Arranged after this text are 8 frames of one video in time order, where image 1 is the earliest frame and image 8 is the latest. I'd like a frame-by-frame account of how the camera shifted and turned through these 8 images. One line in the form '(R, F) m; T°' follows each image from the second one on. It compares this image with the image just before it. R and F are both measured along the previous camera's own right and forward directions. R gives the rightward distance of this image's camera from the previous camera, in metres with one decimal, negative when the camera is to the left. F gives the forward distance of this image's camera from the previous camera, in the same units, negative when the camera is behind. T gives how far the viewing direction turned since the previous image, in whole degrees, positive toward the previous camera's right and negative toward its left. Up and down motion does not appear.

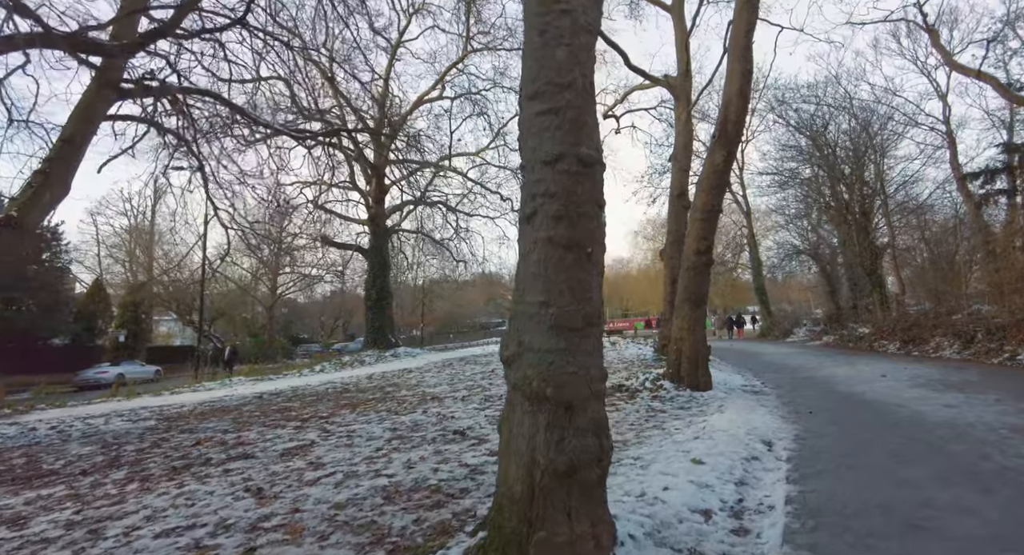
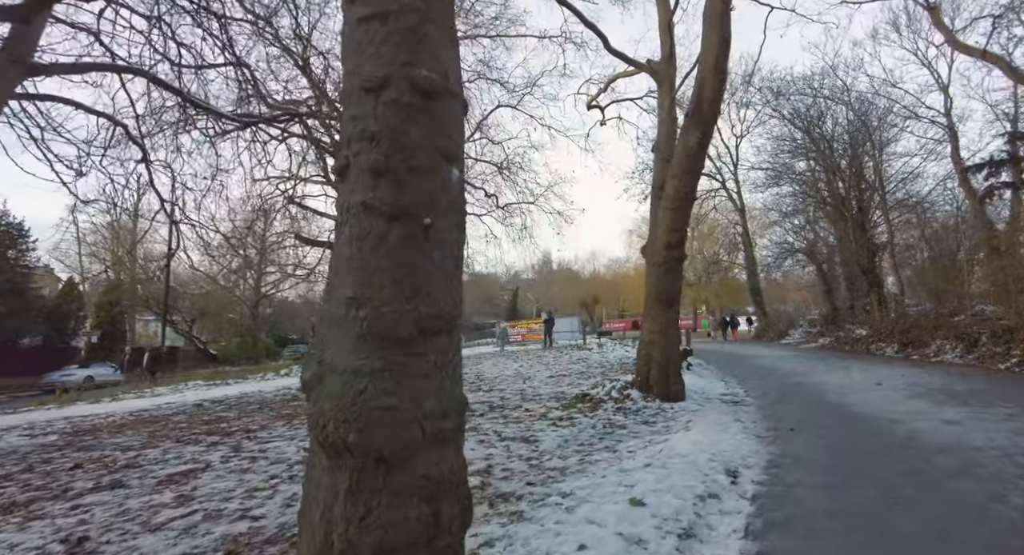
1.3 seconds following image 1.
(+0.9, +1.0) m; 0°
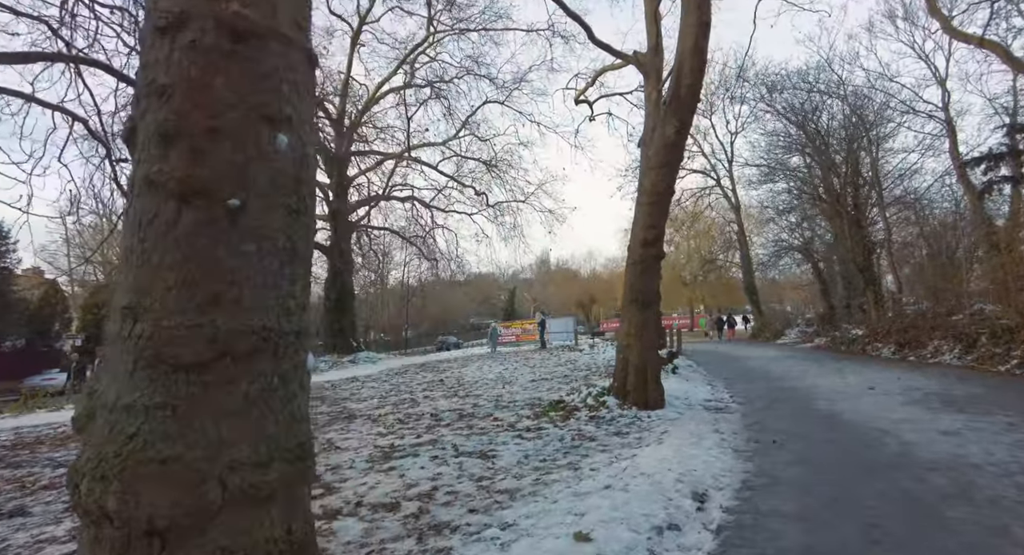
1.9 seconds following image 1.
(+0.5, +0.5) m; 0°
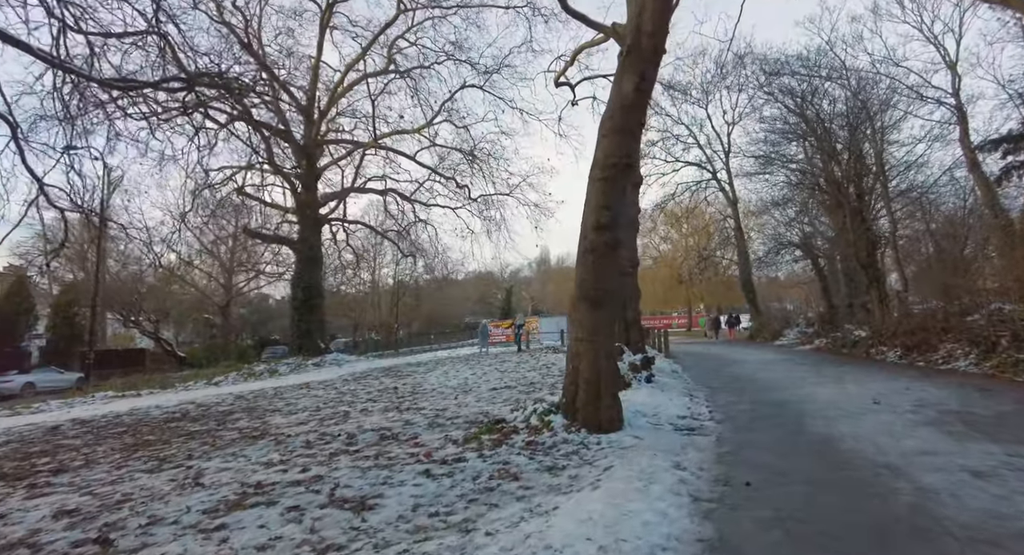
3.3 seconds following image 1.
(+1.0, +1.4) m; 0°
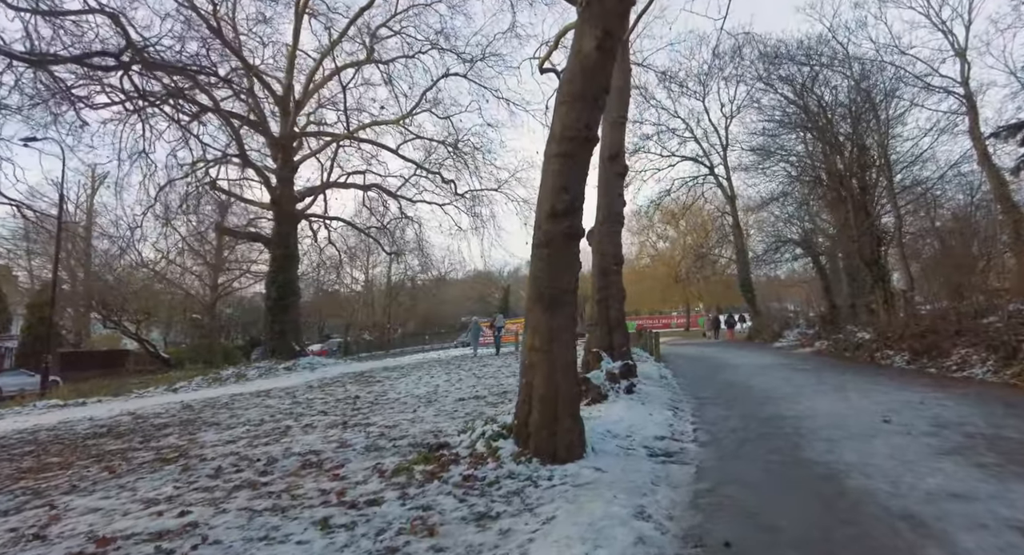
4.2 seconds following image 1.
(+0.7, +1.0) m; 0°
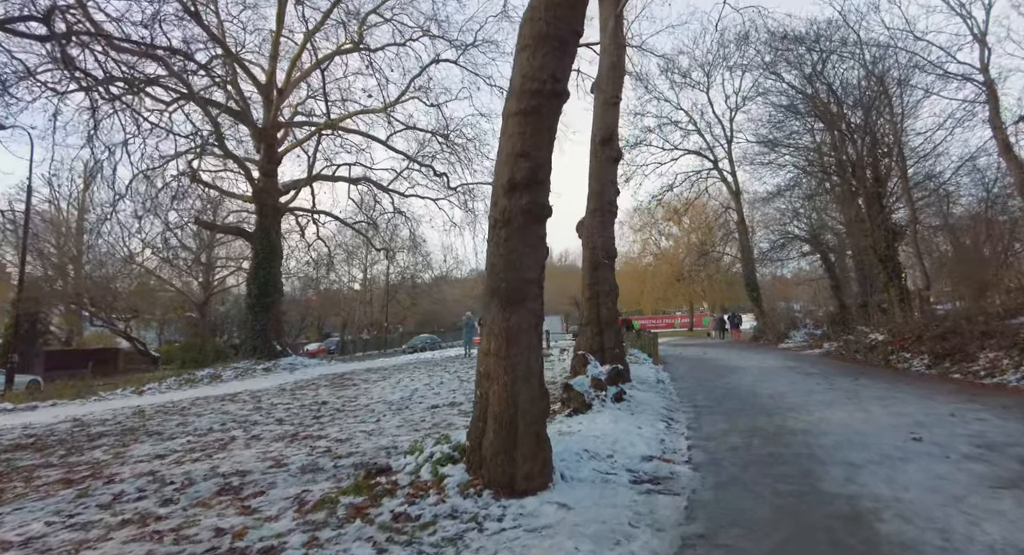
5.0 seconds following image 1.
(+0.5, +1.0) m; 0°
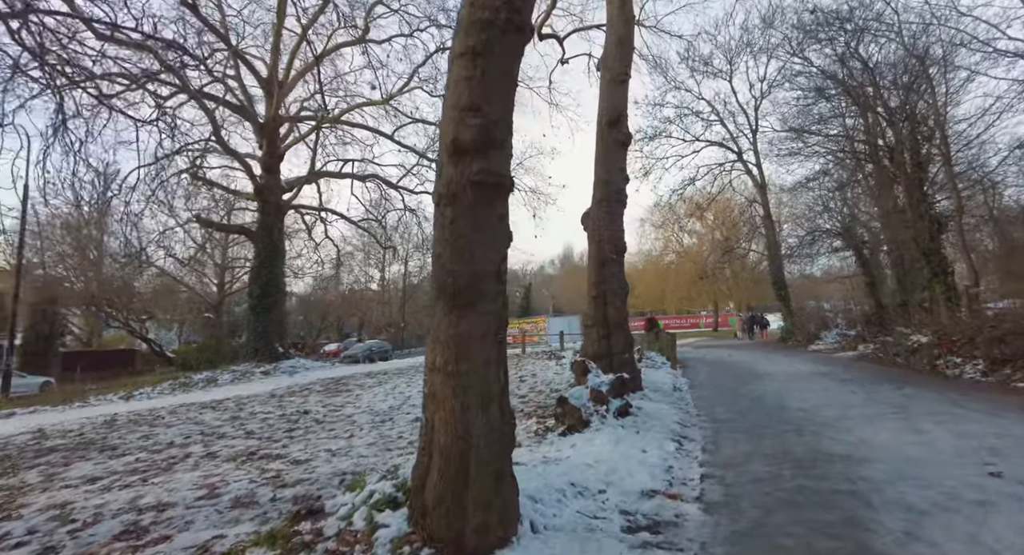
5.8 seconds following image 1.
(+0.5, +1.0) m; -3°
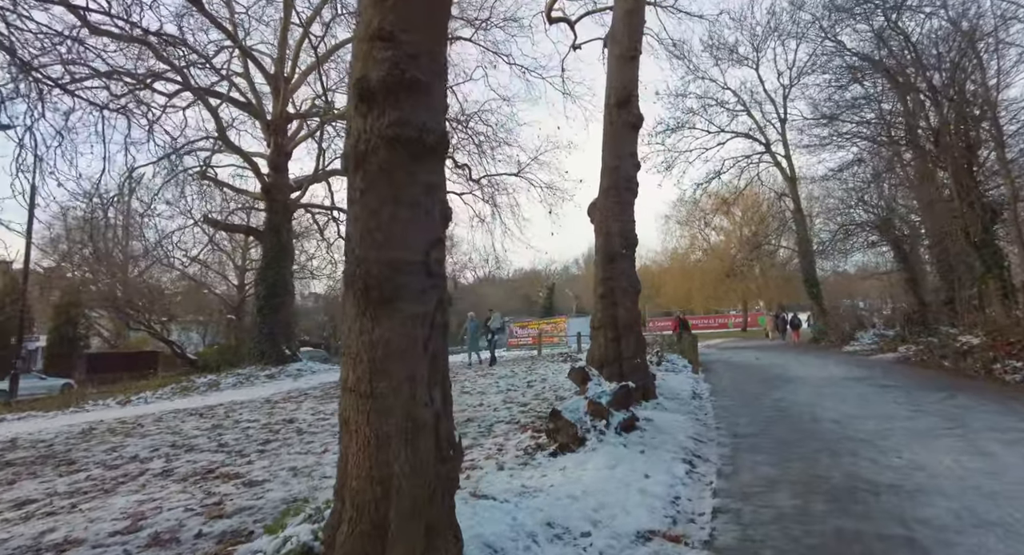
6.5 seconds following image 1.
(+0.5, +0.8) m; -3°
